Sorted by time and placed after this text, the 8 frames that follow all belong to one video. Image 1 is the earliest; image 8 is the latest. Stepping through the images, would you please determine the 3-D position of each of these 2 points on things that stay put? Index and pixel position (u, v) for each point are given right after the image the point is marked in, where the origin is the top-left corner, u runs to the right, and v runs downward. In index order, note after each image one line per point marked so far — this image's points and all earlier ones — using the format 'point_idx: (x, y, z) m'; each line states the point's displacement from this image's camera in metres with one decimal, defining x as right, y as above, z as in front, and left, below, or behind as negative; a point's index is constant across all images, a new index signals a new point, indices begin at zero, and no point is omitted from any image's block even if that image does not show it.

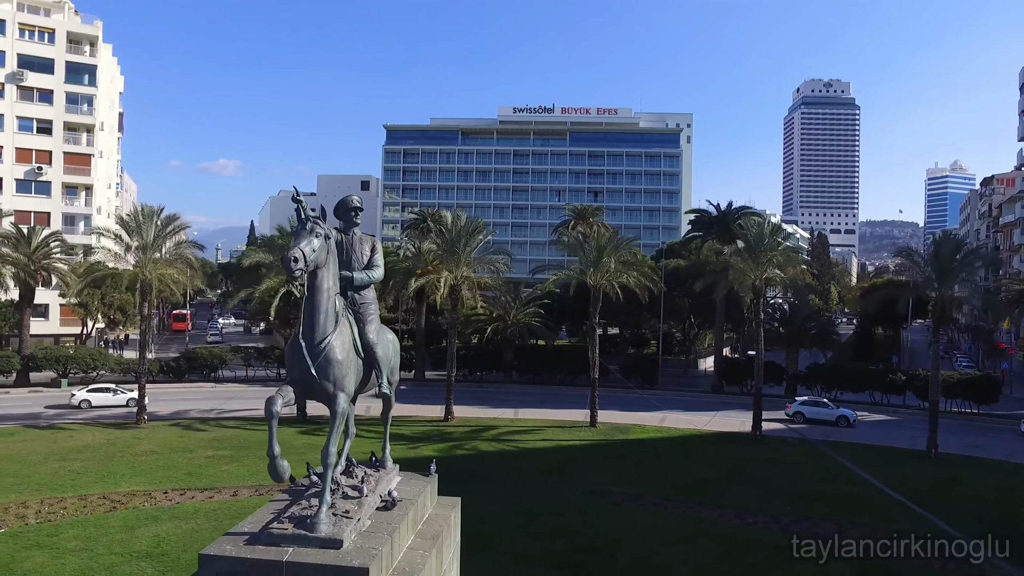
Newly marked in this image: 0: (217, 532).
0: (-6.9, -5.7, +15.2) m
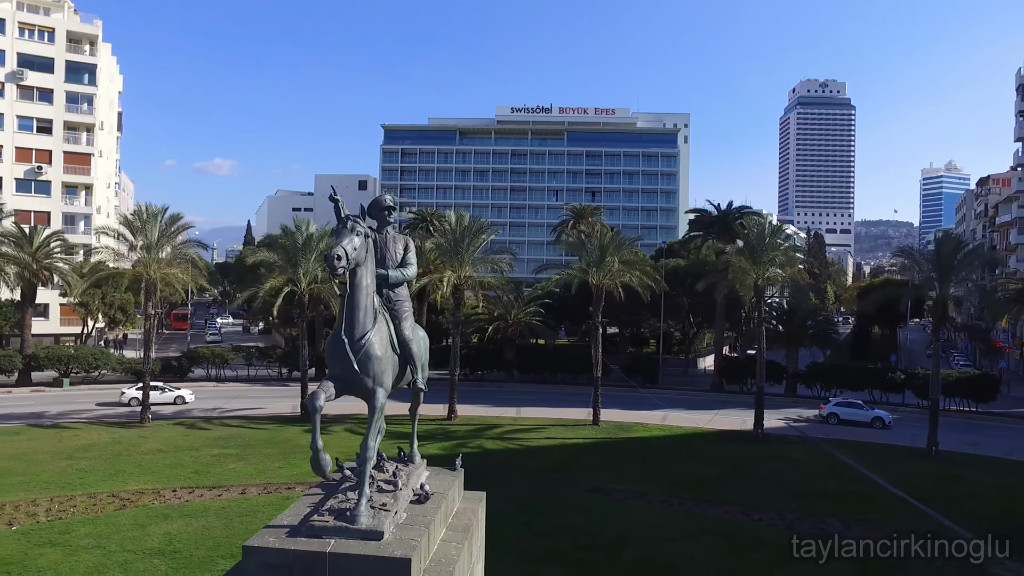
0: (-6.7, -5.7, +15.3) m
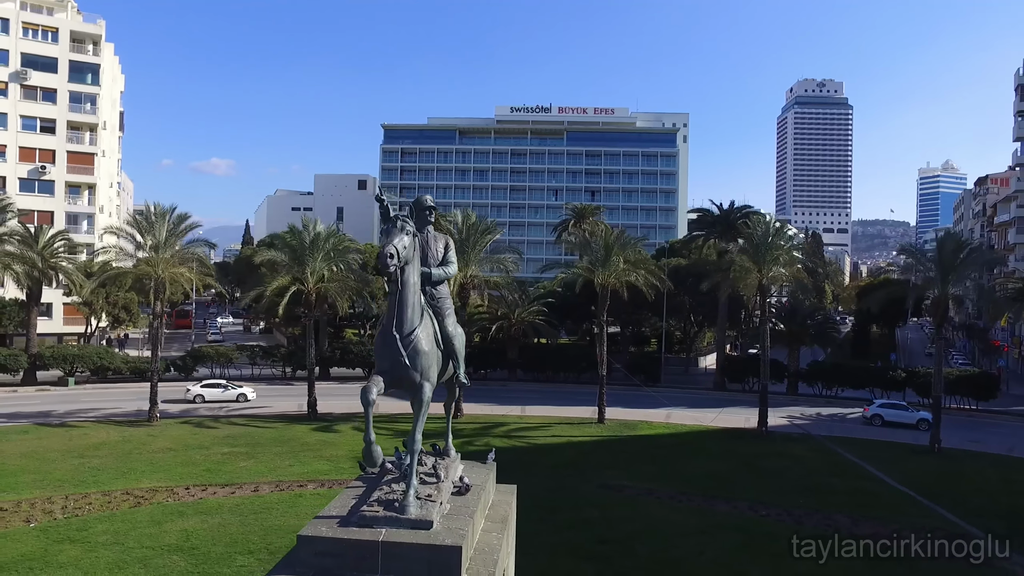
0: (-6.4, -5.7, +15.4) m
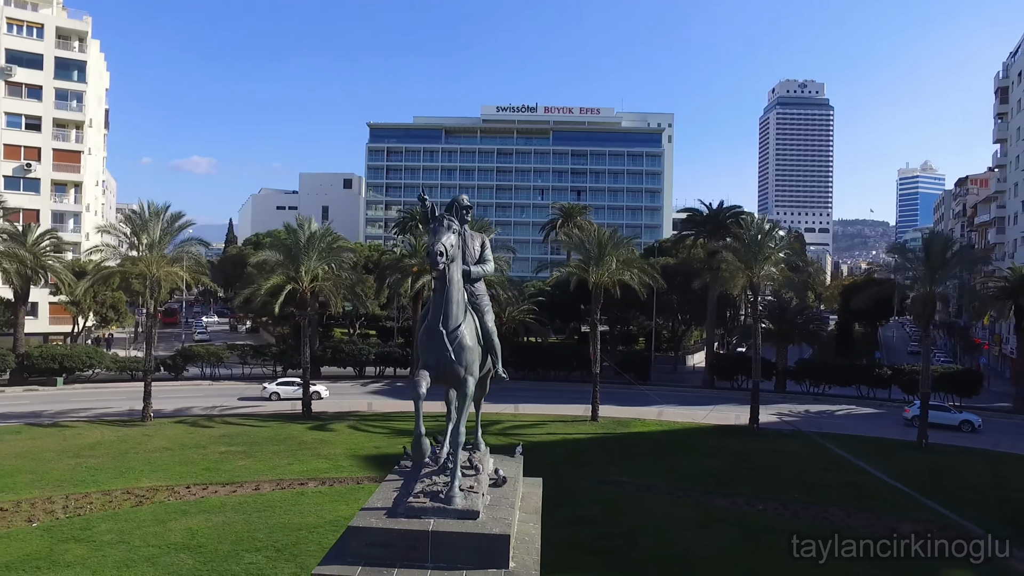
0: (-6.3, -5.6, +15.5) m
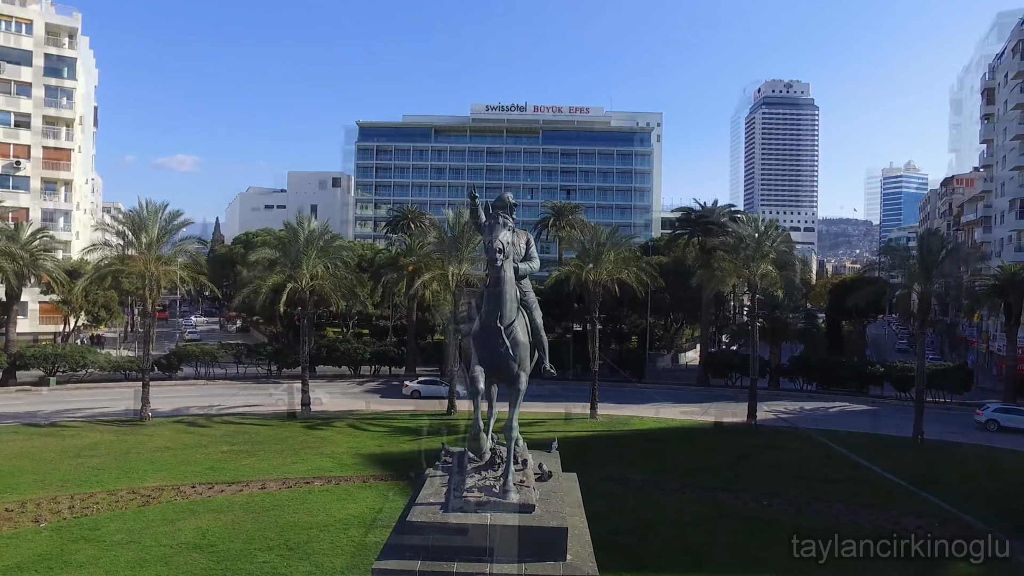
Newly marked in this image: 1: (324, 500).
0: (-6.0, -5.6, +15.4) m
1: (-5.0, -5.6, +17.1) m
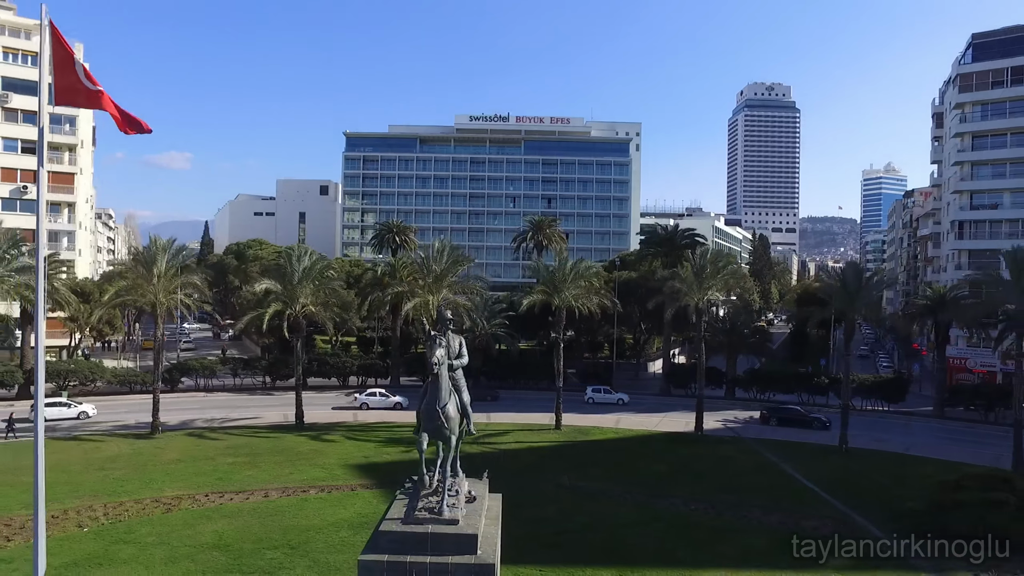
0: (-7.1, -6.8, +18.6) m
1: (-6.1, -6.8, +20.4) m
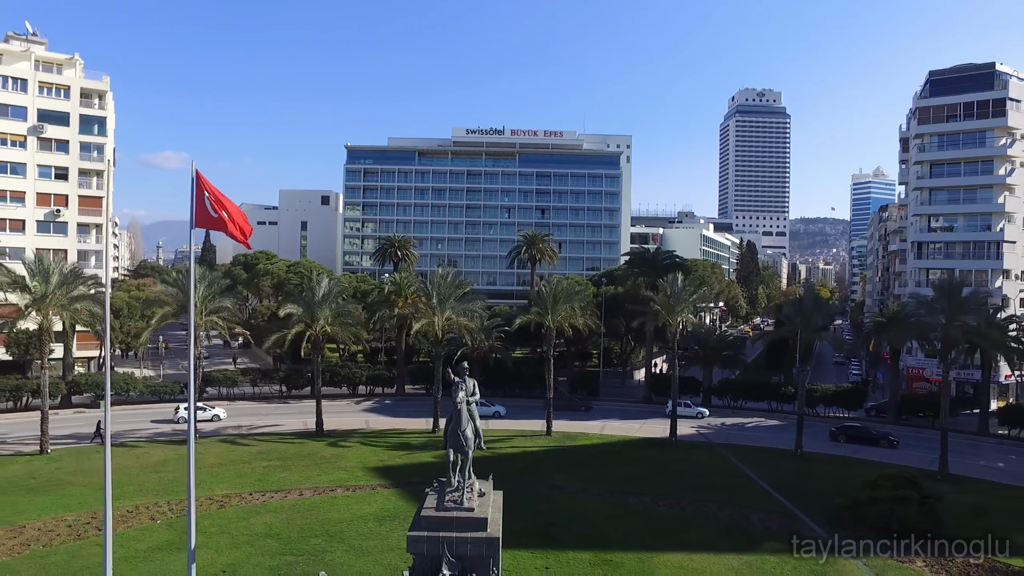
0: (-7.2, -8.0, +22.6) m
1: (-6.2, -8.0, +24.3) m
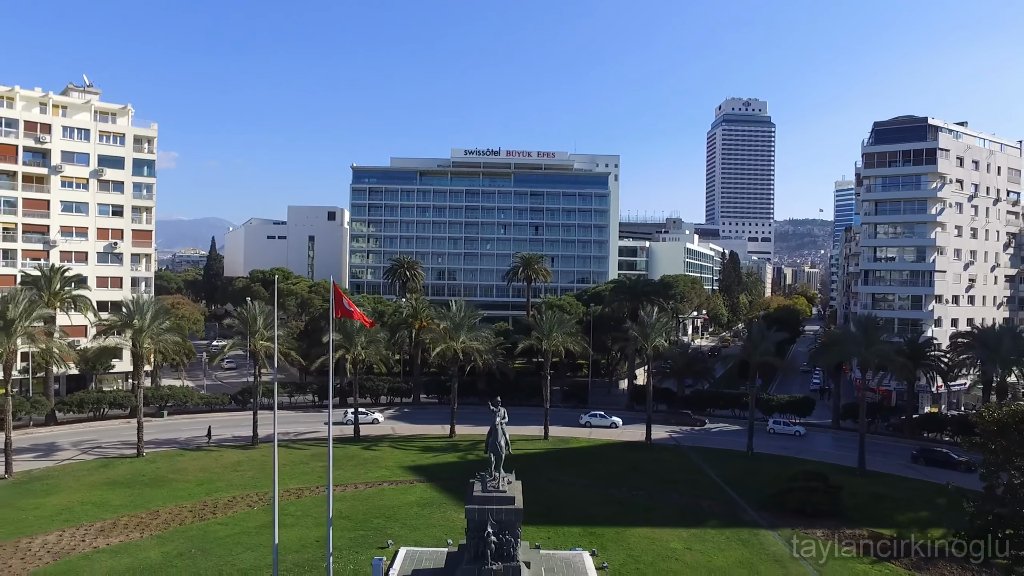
0: (-6.8, -10.0, +29.8) m
1: (-5.8, -10.0, +31.6) m
